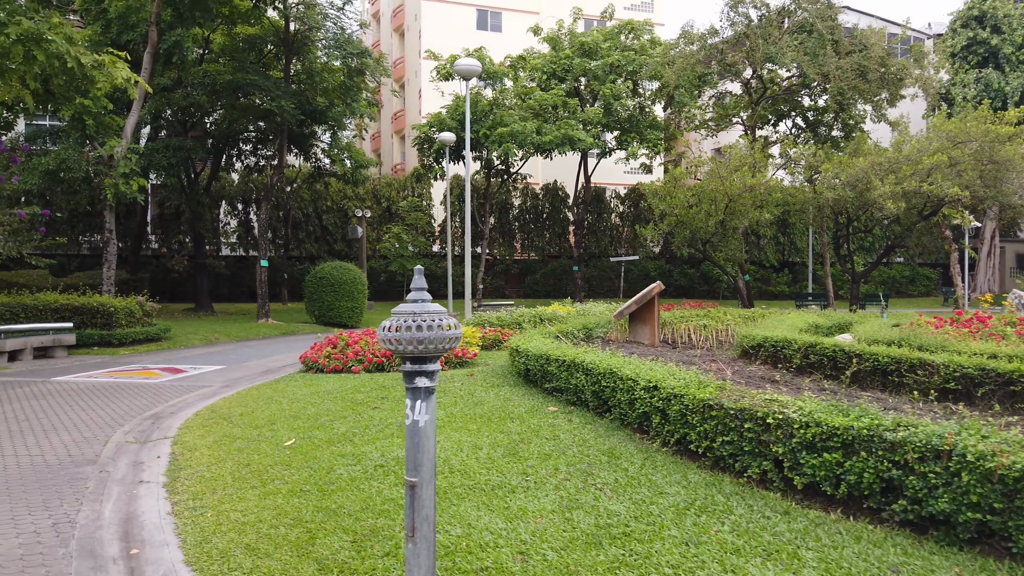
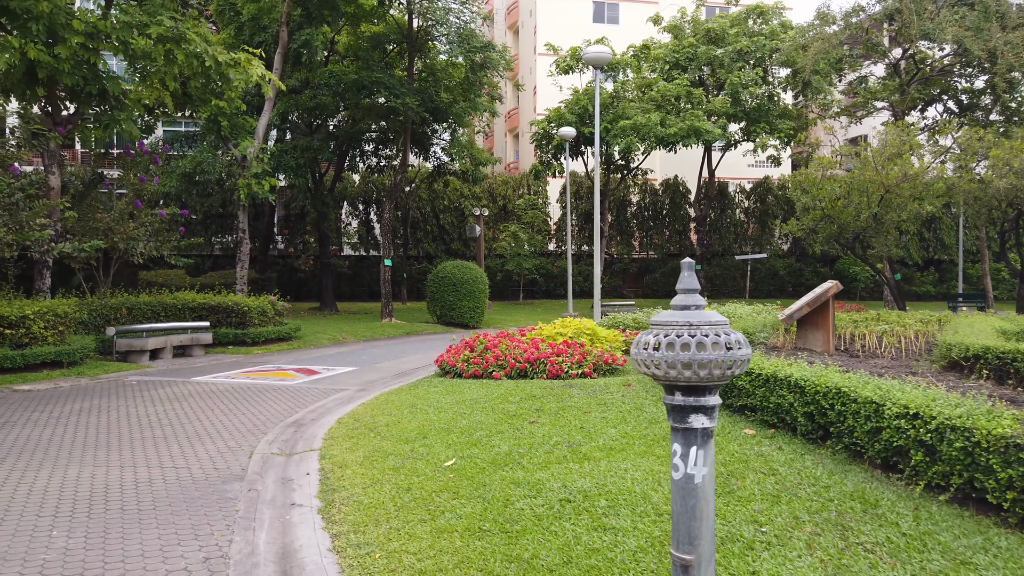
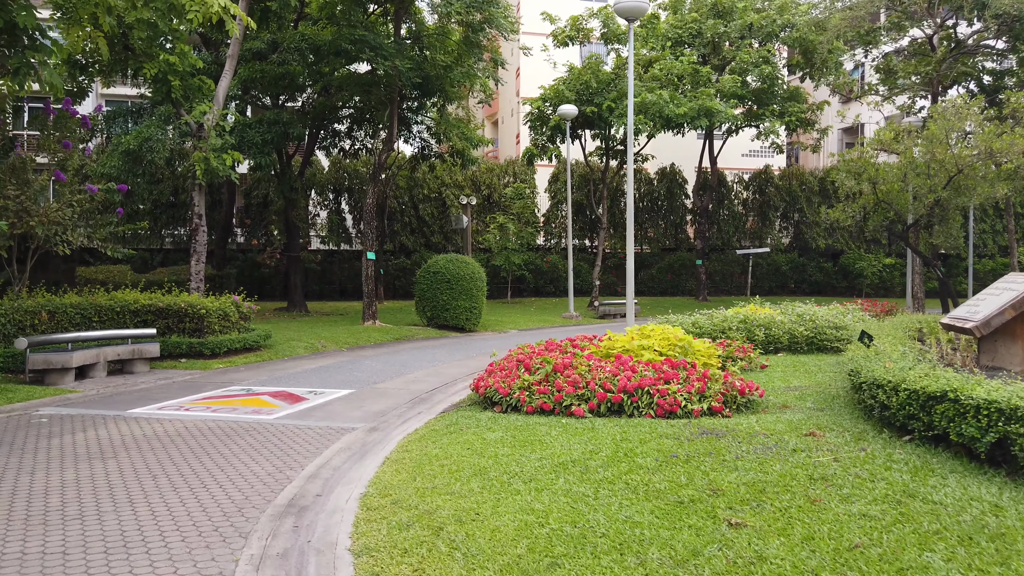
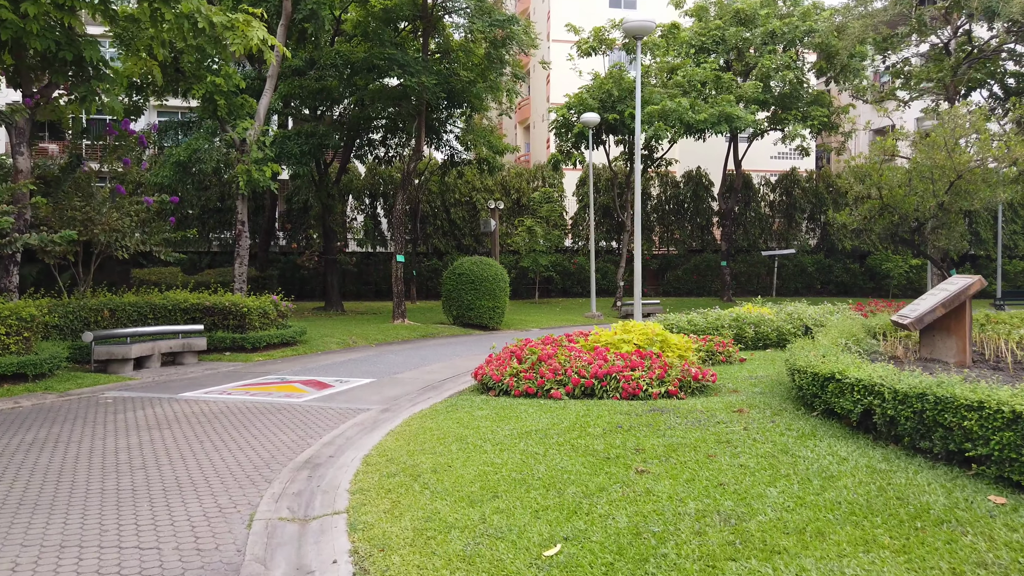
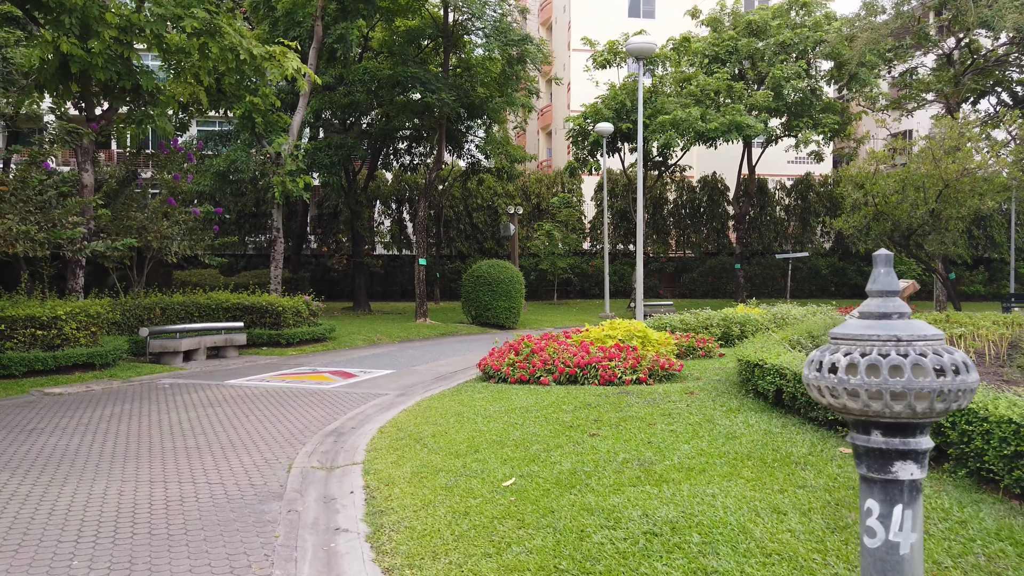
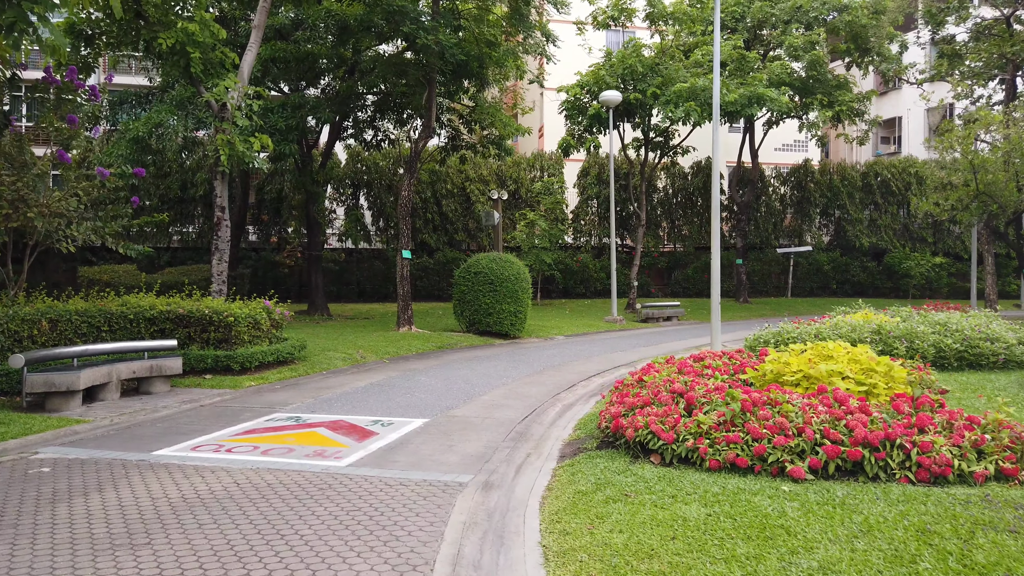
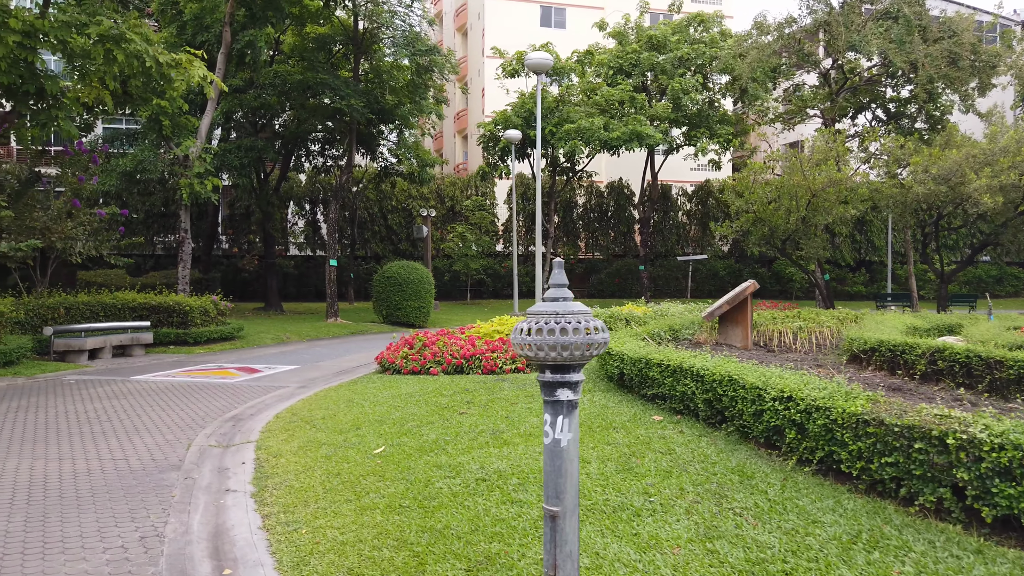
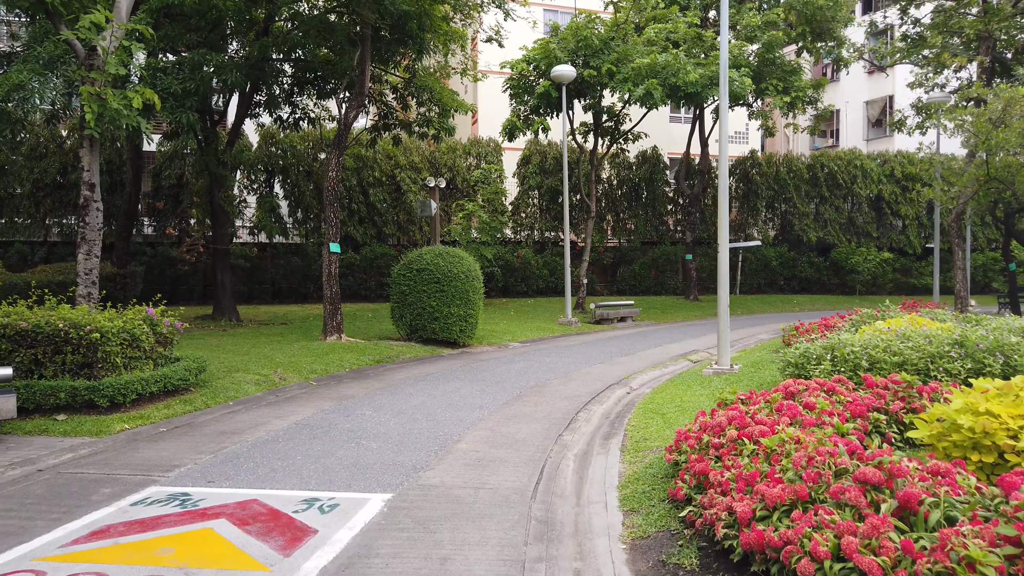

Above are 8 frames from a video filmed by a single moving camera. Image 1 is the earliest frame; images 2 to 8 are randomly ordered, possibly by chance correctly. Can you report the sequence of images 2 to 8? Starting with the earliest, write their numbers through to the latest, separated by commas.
7, 2, 5, 4, 3, 6, 8
